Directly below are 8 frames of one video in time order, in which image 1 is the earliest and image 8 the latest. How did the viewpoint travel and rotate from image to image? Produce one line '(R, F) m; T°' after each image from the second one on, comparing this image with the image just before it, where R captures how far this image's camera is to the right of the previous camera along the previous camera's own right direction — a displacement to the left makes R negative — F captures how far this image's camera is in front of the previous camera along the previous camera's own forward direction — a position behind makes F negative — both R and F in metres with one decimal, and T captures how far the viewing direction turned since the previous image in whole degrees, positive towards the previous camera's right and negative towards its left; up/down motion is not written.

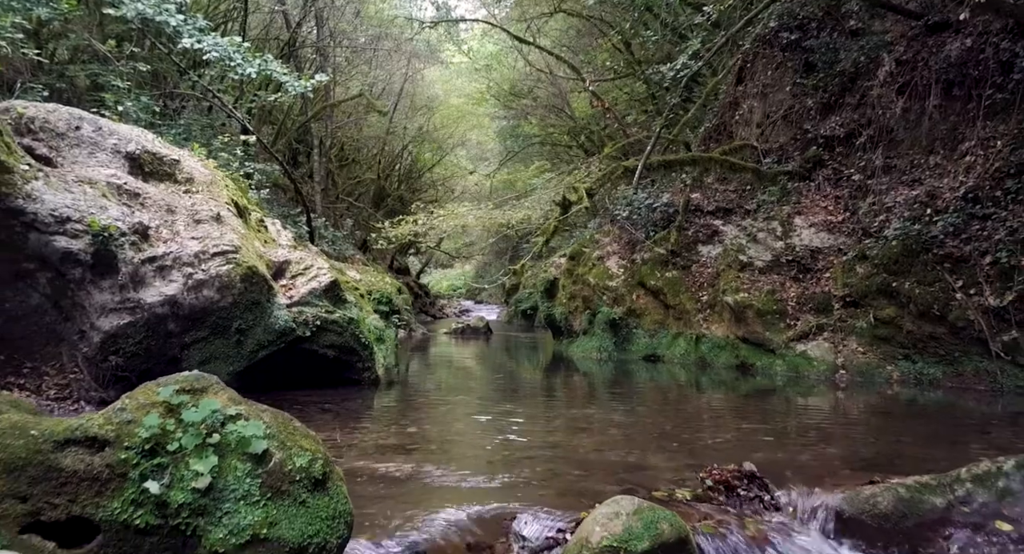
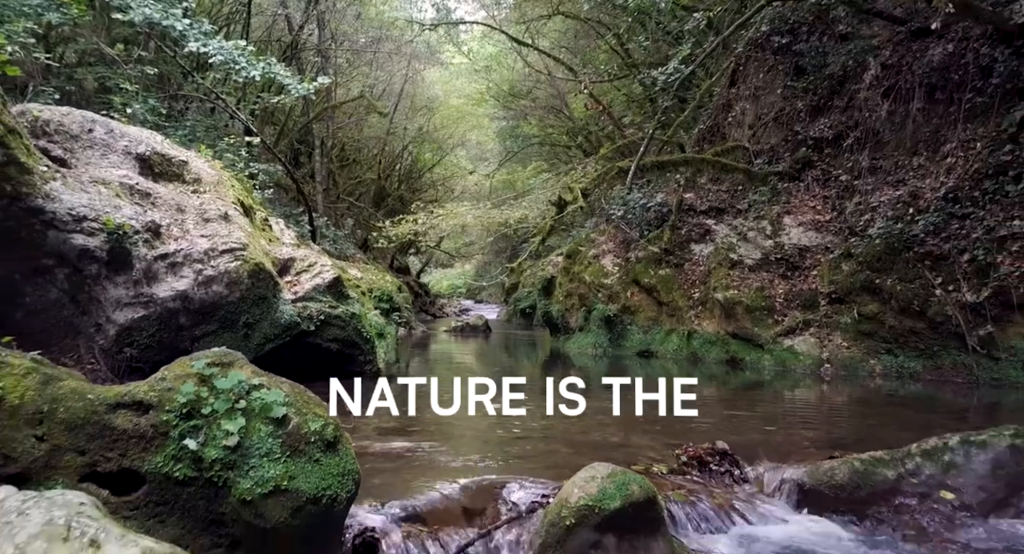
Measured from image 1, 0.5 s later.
(+0.1, -0.3) m; 0°
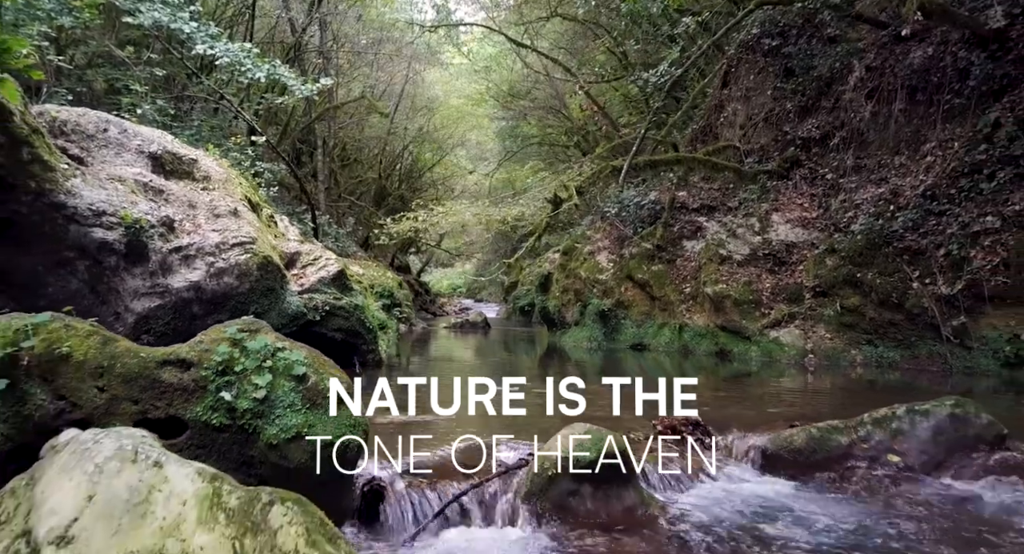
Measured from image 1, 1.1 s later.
(+0.1, -0.4) m; 0°
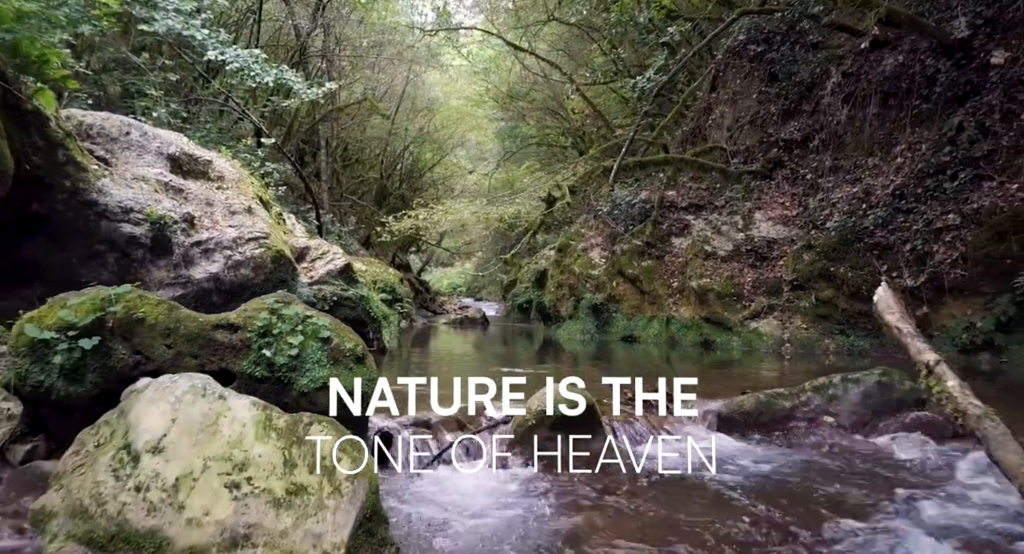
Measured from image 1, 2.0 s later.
(+0.1, -0.6) m; 0°
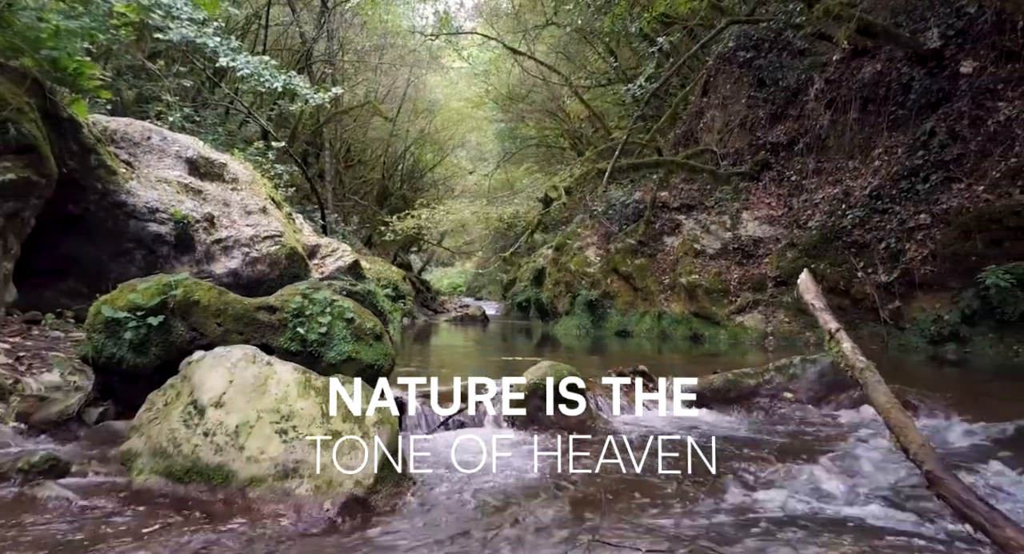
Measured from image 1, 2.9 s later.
(0.0, -0.5) m; 0°
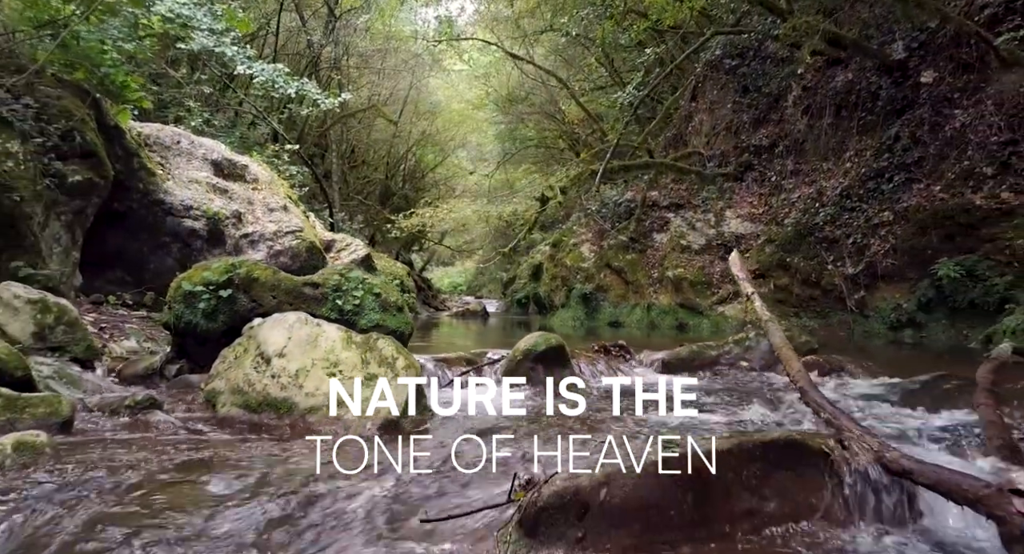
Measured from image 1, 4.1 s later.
(0.0, -0.8) m; 0°
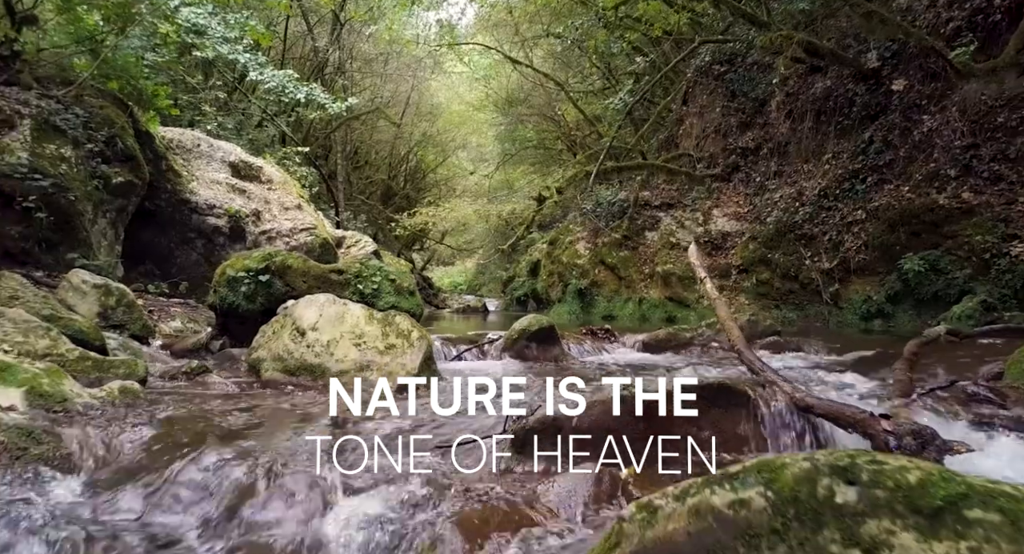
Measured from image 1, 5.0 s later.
(0.0, -0.7) m; 0°
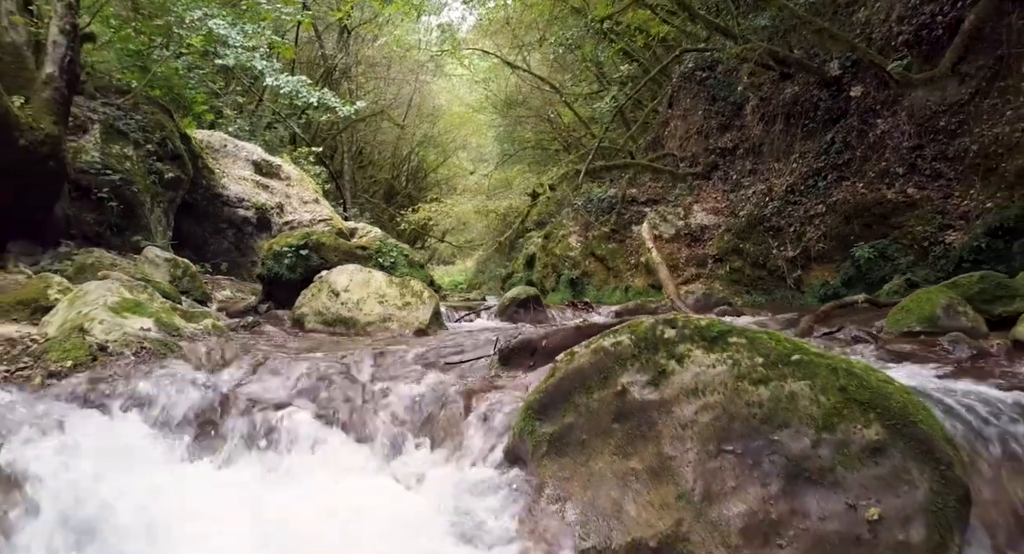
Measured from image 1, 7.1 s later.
(+0.1, -1.2) m; 0°
